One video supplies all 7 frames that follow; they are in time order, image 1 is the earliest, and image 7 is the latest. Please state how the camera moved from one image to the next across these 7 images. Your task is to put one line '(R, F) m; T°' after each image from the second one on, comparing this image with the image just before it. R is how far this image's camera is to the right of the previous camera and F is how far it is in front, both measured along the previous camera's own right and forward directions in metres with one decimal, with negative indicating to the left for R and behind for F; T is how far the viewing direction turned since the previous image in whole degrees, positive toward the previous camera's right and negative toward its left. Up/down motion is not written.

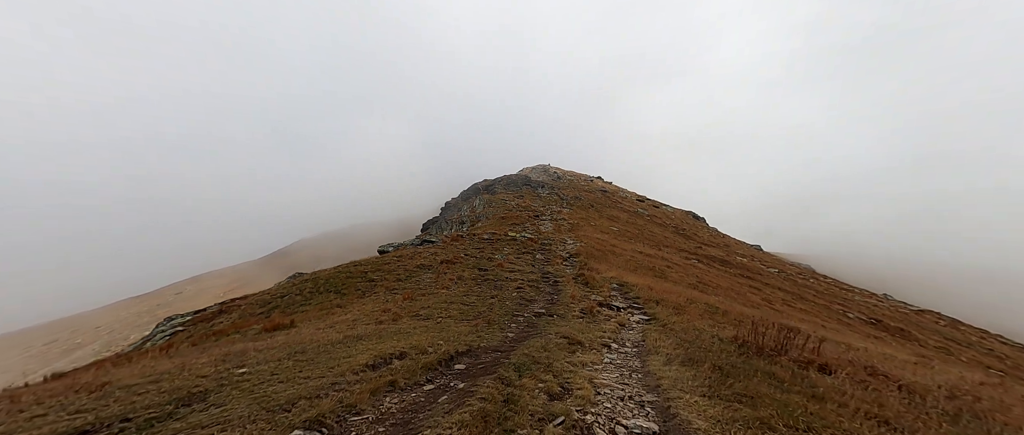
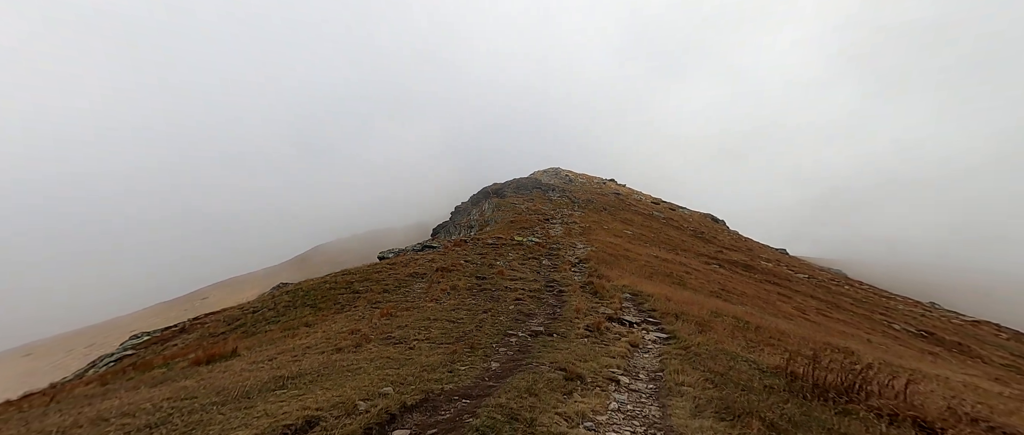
(+1.0, +3.5) m; -2°
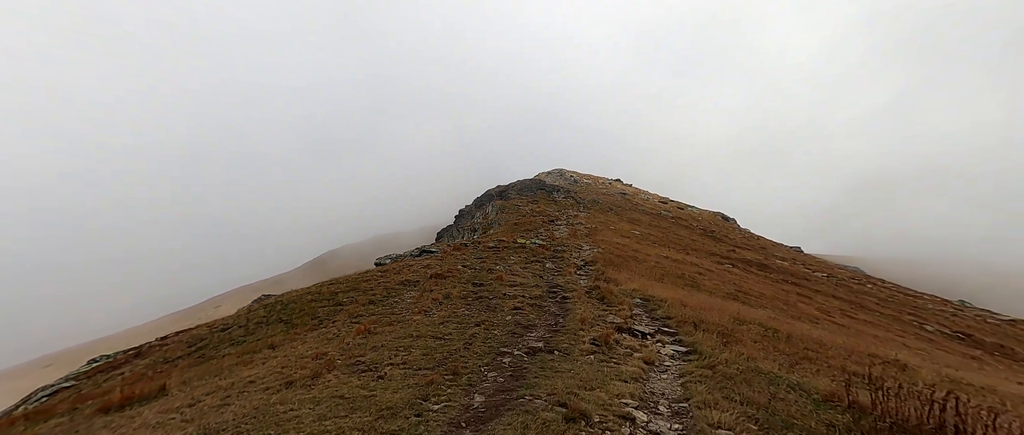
(+0.6, +2.7) m; -1°
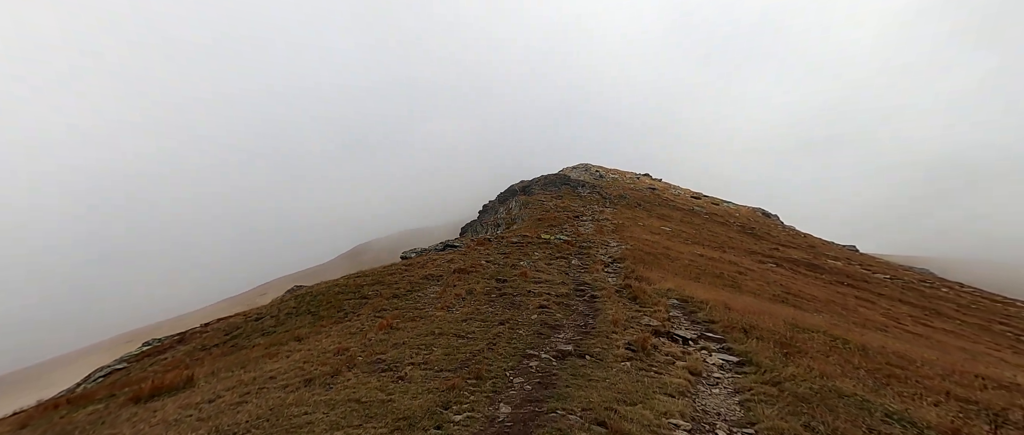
(-0.1, +1.5) m; -4°
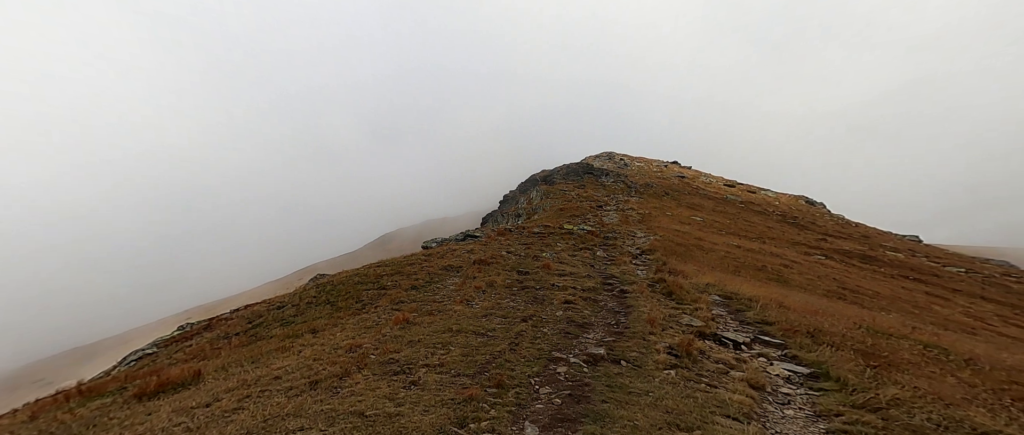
(0.0, +2.1) m; -4°
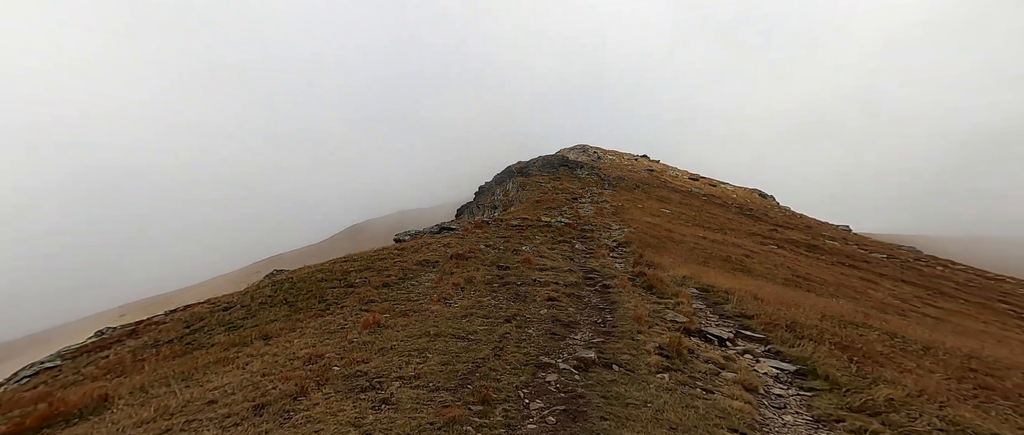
(-0.5, +1.0) m; +5°
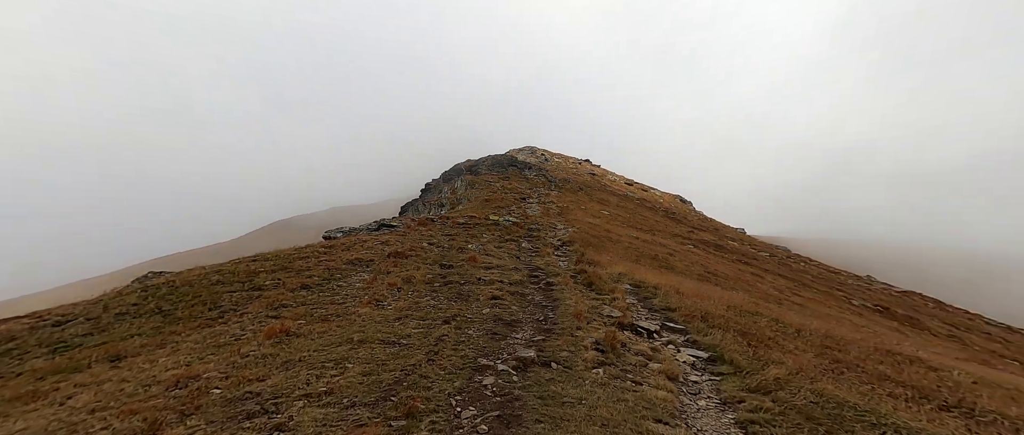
(+0.3, +0.9) m; +7°
